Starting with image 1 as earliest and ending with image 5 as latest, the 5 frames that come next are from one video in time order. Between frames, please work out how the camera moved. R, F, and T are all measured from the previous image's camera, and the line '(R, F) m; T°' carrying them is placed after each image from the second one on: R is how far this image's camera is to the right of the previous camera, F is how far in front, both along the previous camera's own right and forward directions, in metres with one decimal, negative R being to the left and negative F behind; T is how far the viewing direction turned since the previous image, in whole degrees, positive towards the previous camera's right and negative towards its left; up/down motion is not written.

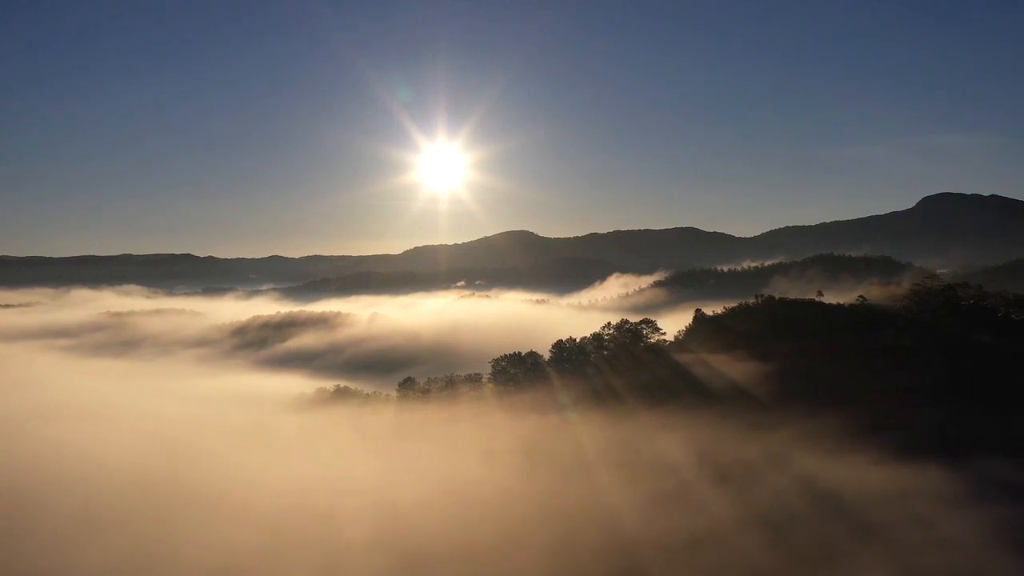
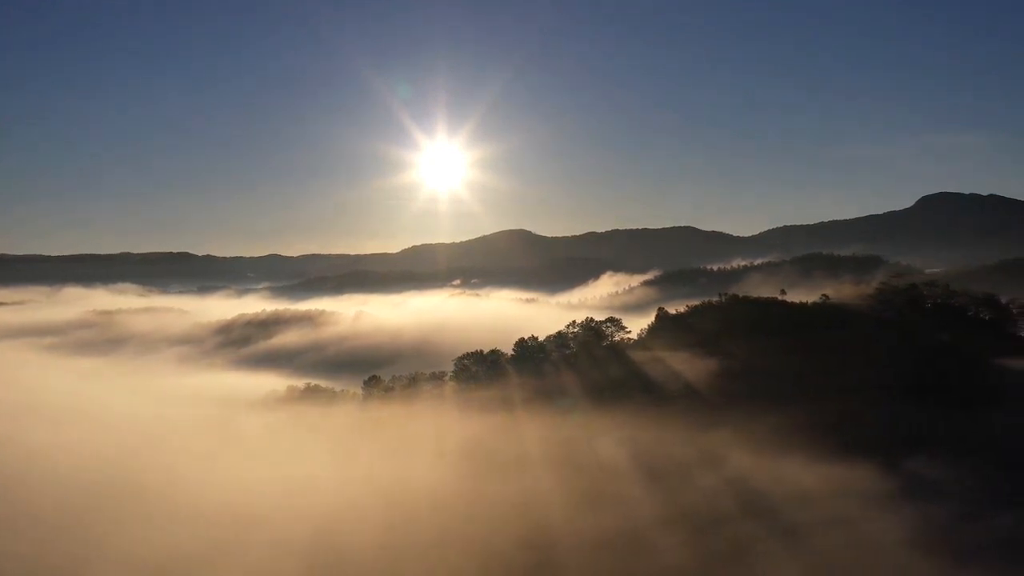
(+4.2, +0.3) m; 0°
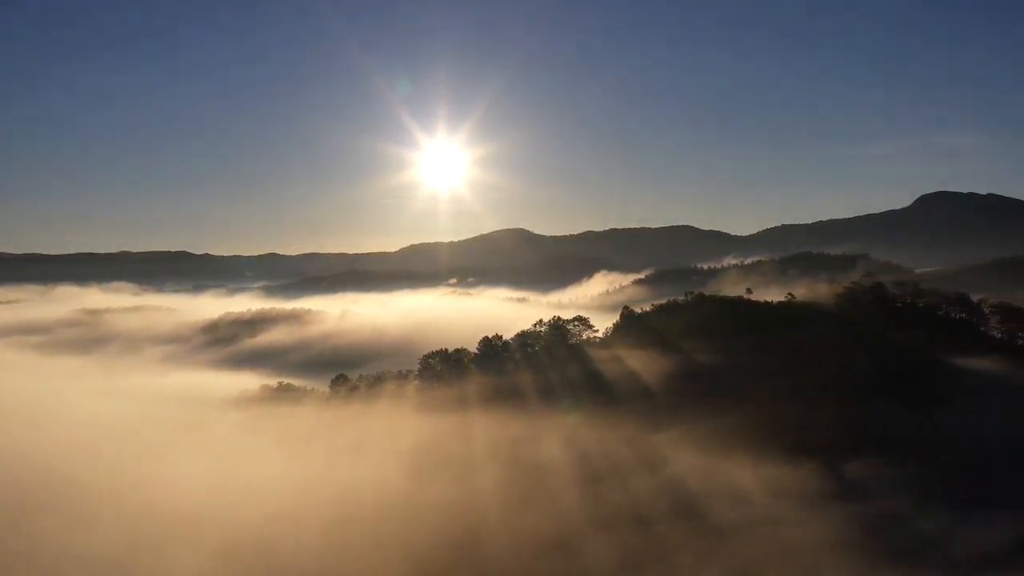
(+4.0, +0.5) m; 0°
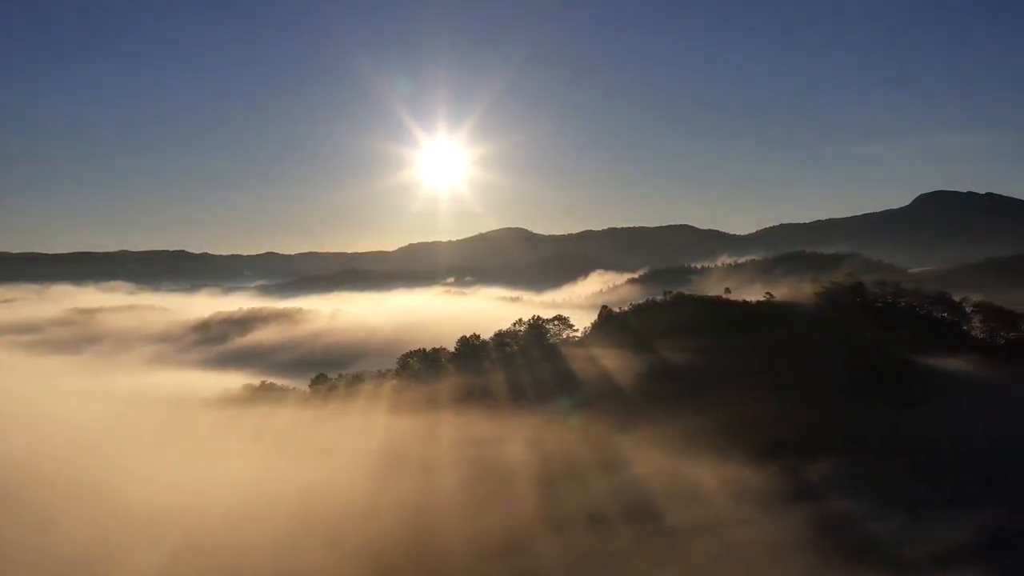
(+2.4, +0.3) m; 0°
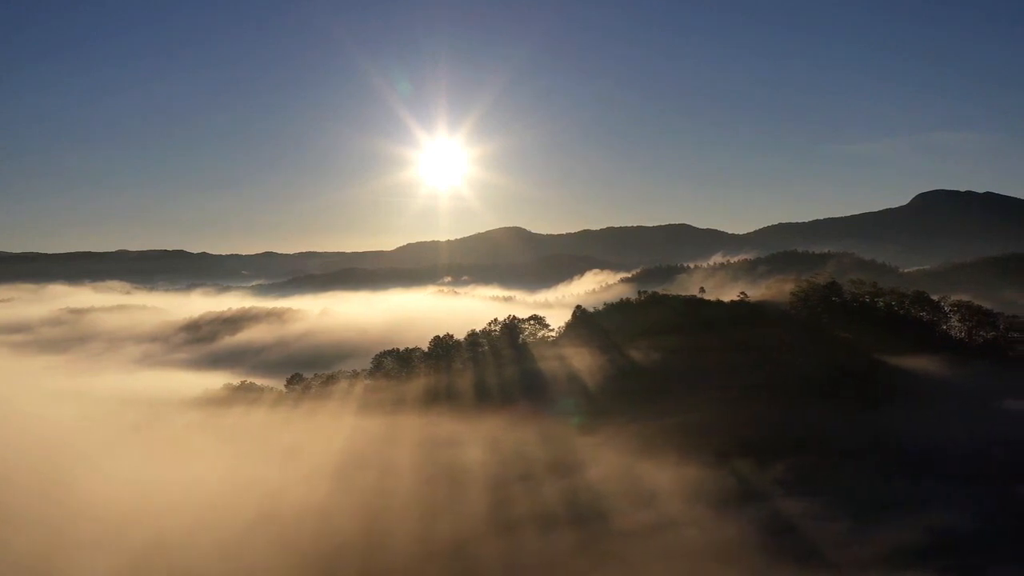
(+2.9, +0.3) m; 0°
